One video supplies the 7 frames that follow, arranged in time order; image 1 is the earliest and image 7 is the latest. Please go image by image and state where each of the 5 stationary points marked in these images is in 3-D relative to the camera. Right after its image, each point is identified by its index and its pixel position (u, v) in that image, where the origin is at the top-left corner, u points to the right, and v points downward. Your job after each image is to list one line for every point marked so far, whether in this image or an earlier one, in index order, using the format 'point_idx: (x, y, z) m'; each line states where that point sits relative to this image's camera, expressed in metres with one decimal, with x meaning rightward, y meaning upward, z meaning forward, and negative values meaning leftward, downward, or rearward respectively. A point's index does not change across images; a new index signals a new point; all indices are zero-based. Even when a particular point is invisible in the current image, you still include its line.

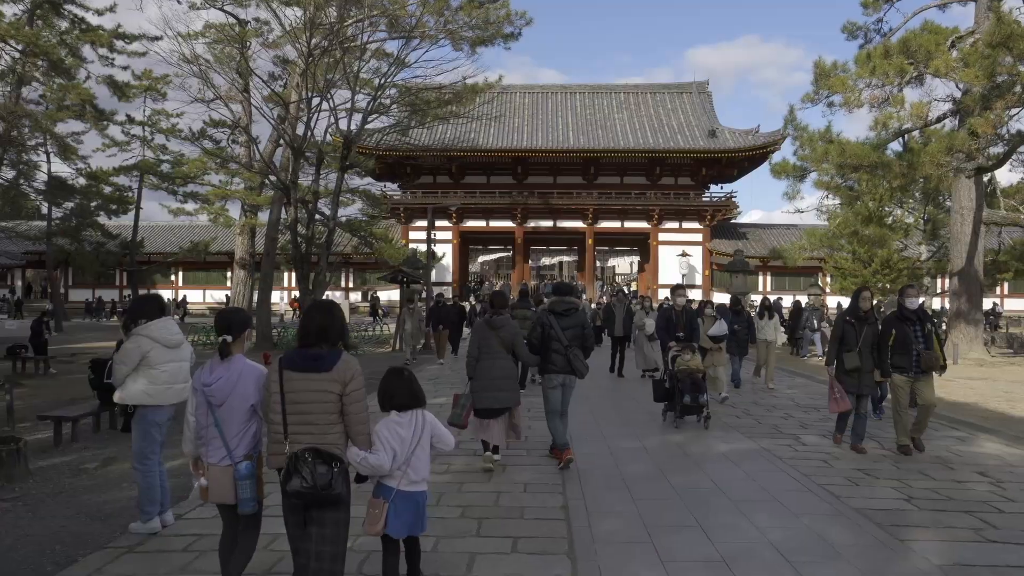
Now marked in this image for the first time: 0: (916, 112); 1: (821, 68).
0: (+6.6, +2.9, +12.3) m
1: (+5.7, +4.0, +13.7) m
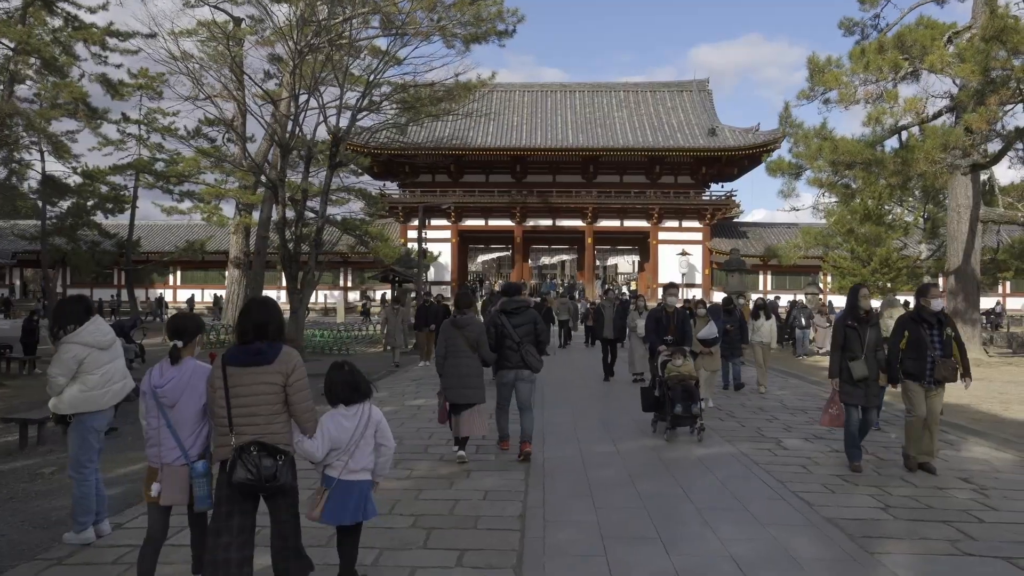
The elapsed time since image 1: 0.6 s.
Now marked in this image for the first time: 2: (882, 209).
0: (+6.4, +2.9, +12.0) m
1: (+5.5, +4.0, +13.5) m
2: (+8.7, +1.8, +17.5) m
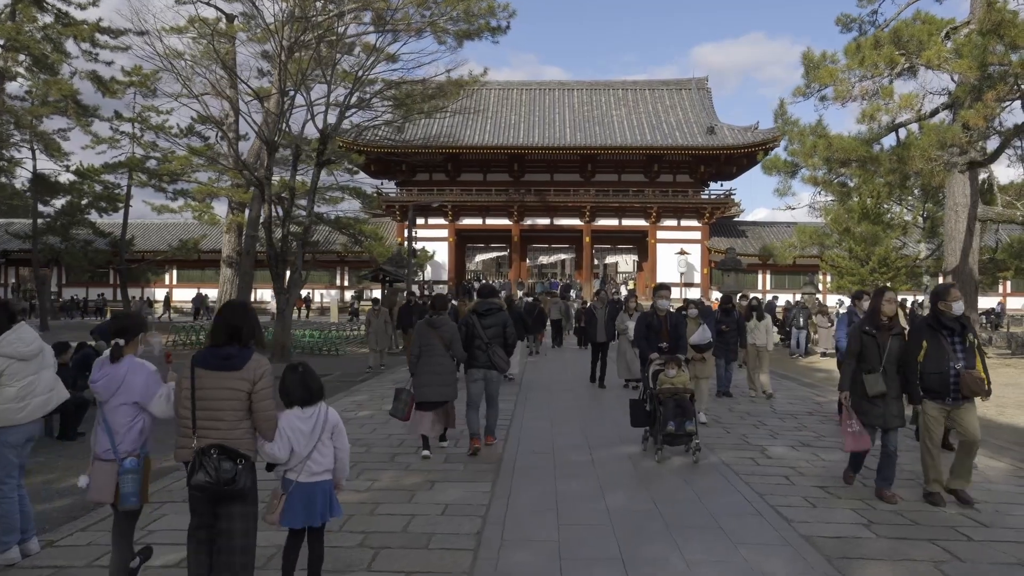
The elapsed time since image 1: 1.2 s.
0: (+6.2, +2.9, +11.8) m
1: (+5.3, +4.0, +13.2) m
2: (+8.5, +1.8, +17.2) m
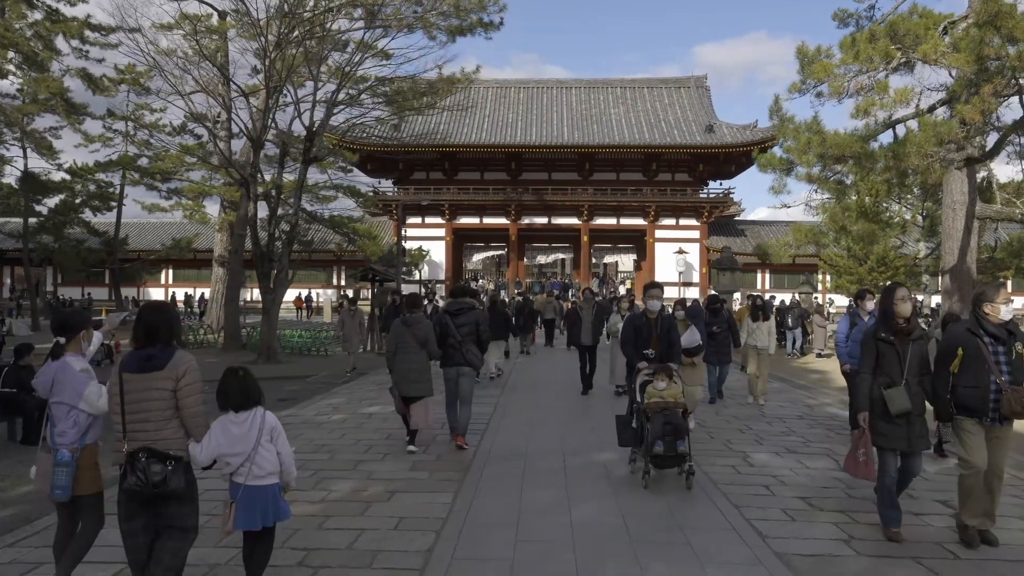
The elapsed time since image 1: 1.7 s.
0: (+6.0, +2.9, +11.5) m
1: (+5.1, +4.0, +13.0) m
2: (+8.3, +1.8, +17.0) m
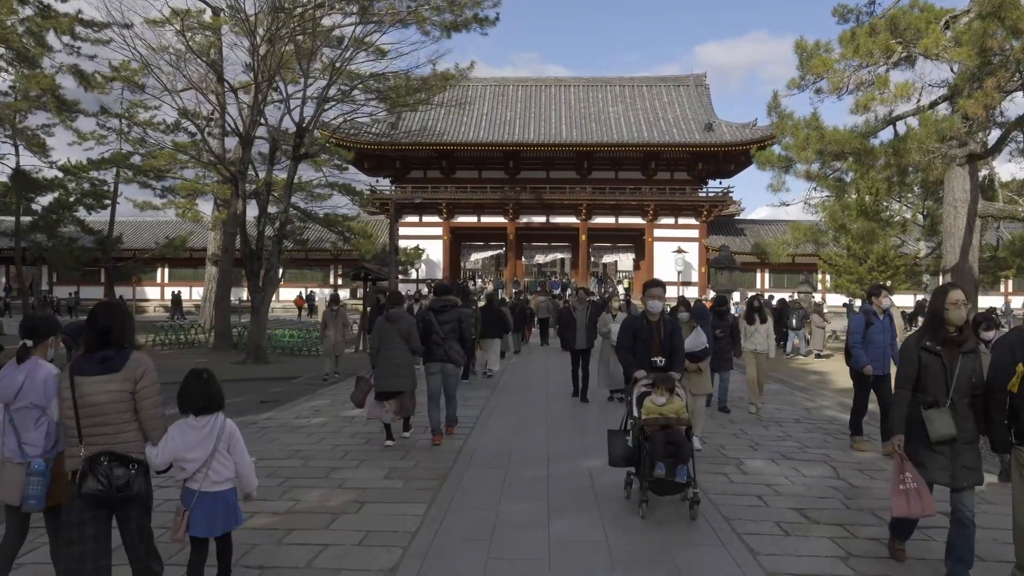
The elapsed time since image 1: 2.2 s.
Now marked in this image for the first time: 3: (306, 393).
0: (+5.8, +2.9, +11.3) m
1: (+4.9, +4.1, +12.7) m
2: (+8.2, +1.9, +16.7) m
3: (-2.6, -1.3, +9.4) m
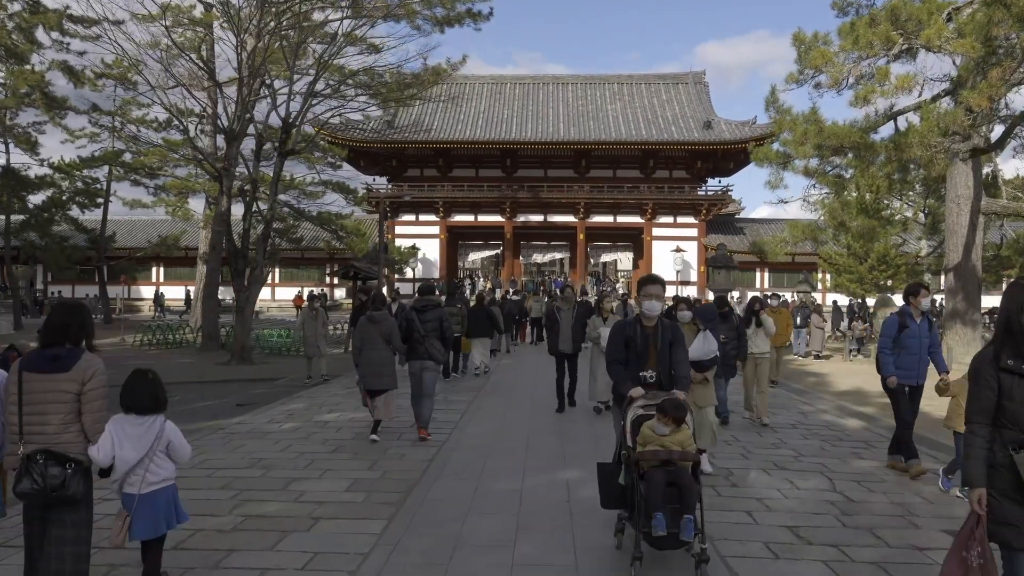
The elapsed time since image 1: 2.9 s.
0: (+5.7, +2.9, +10.9) m
1: (+4.8, +4.1, +12.4) m
2: (+8.0, +1.9, +16.4) m
3: (-2.7, -1.3, +9.0) m
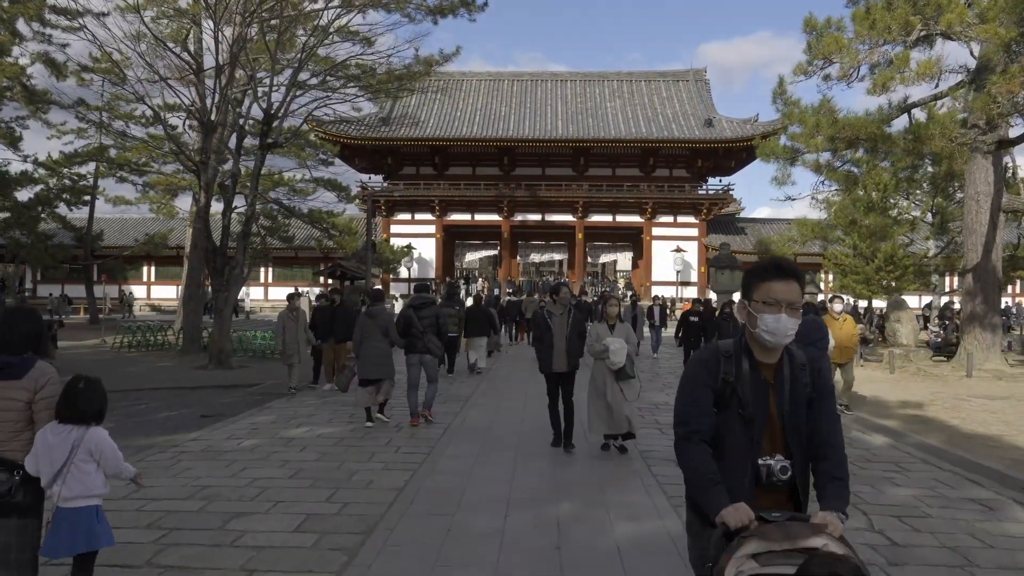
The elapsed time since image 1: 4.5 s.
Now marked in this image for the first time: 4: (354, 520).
0: (+5.6, +2.9, +10.2) m
1: (+4.7, +4.0, +11.7) m
2: (+7.9, +1.8, +15.7) m
3: (-2.8, -1.3, +8.3) m
4: (-0.8, -1.2, +4.0) m
